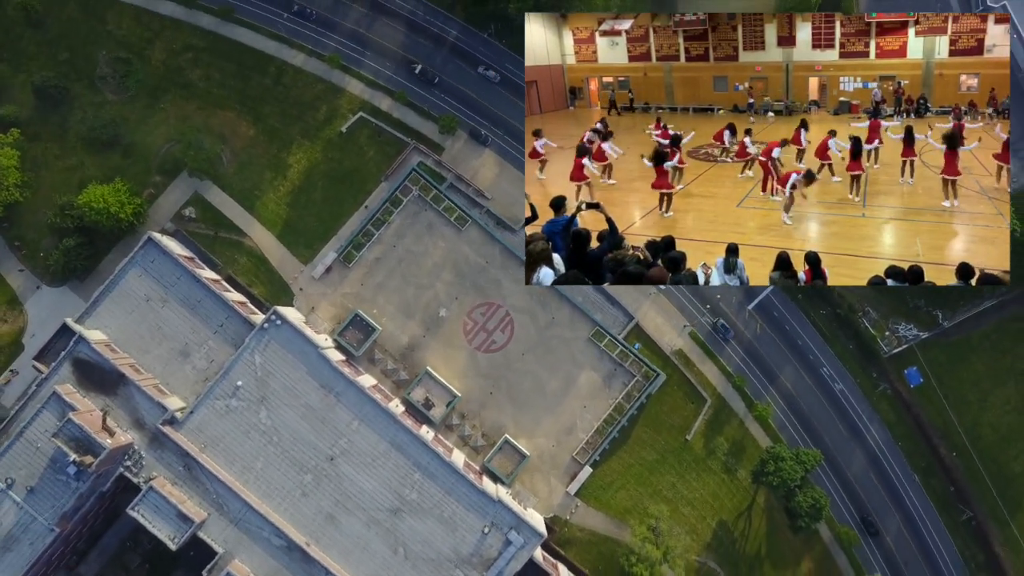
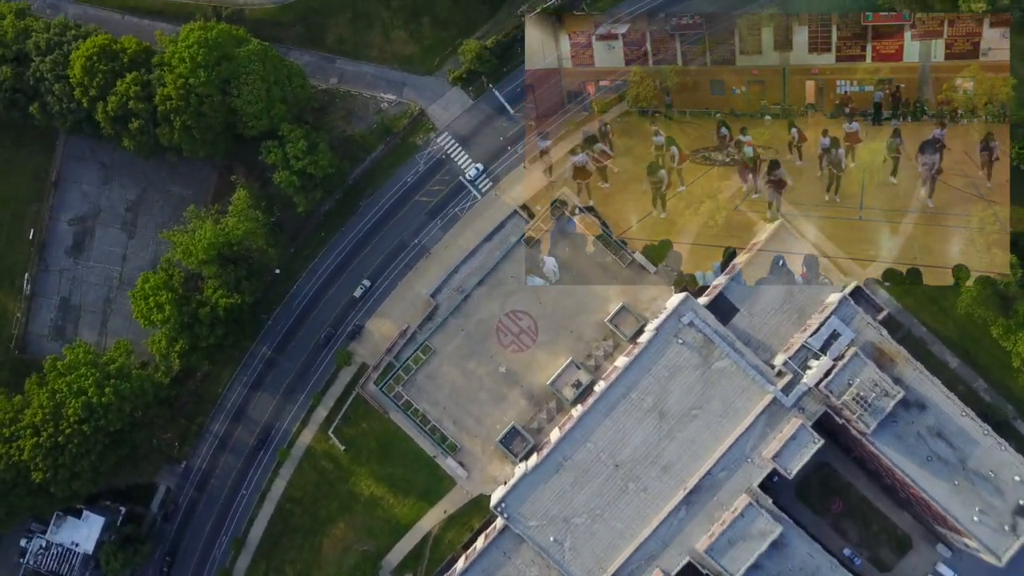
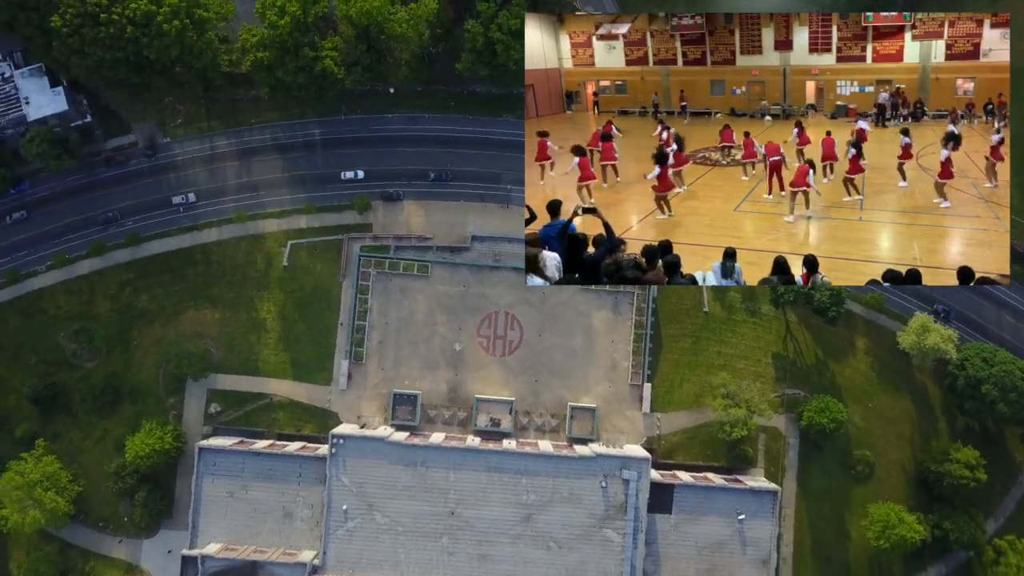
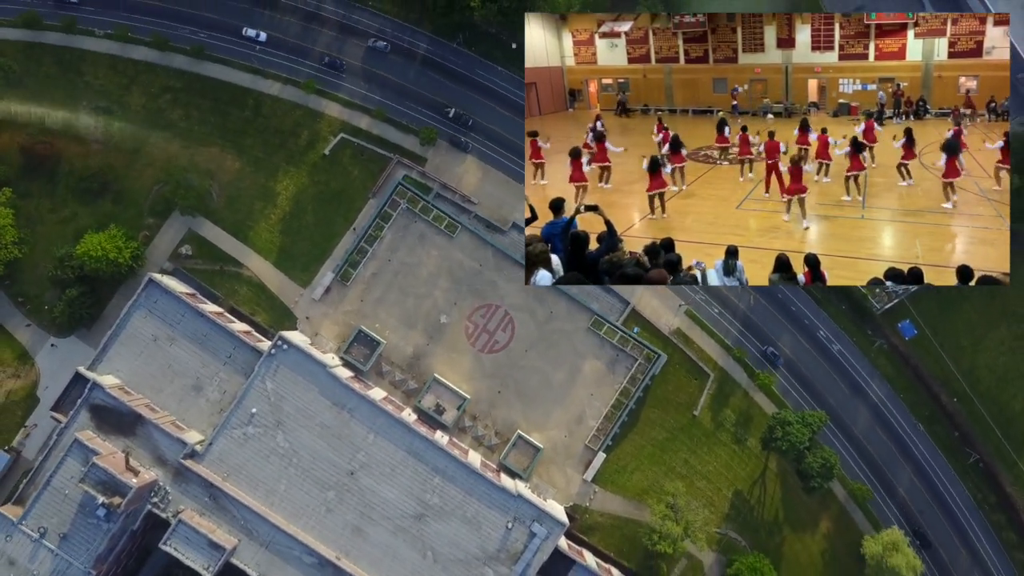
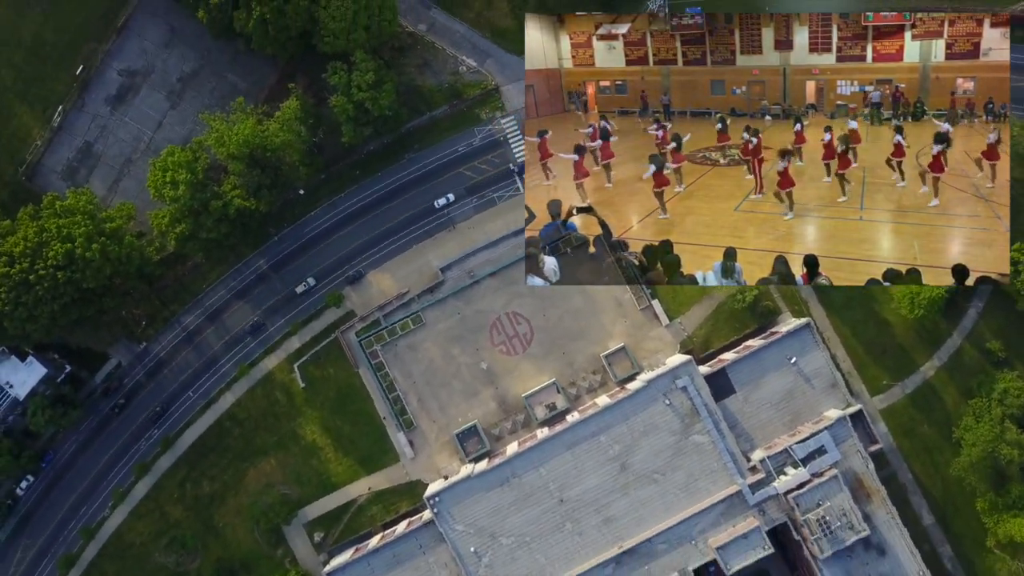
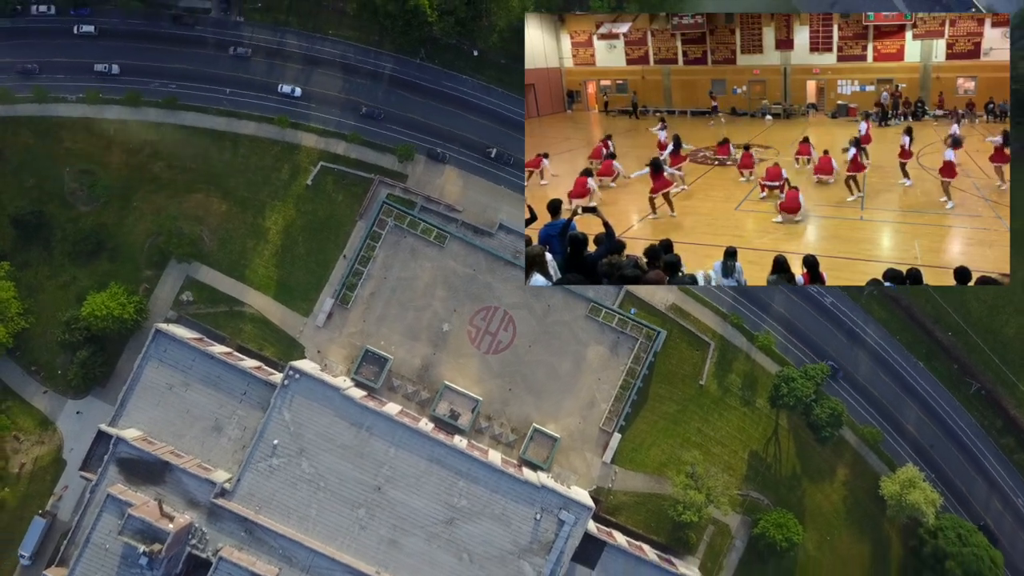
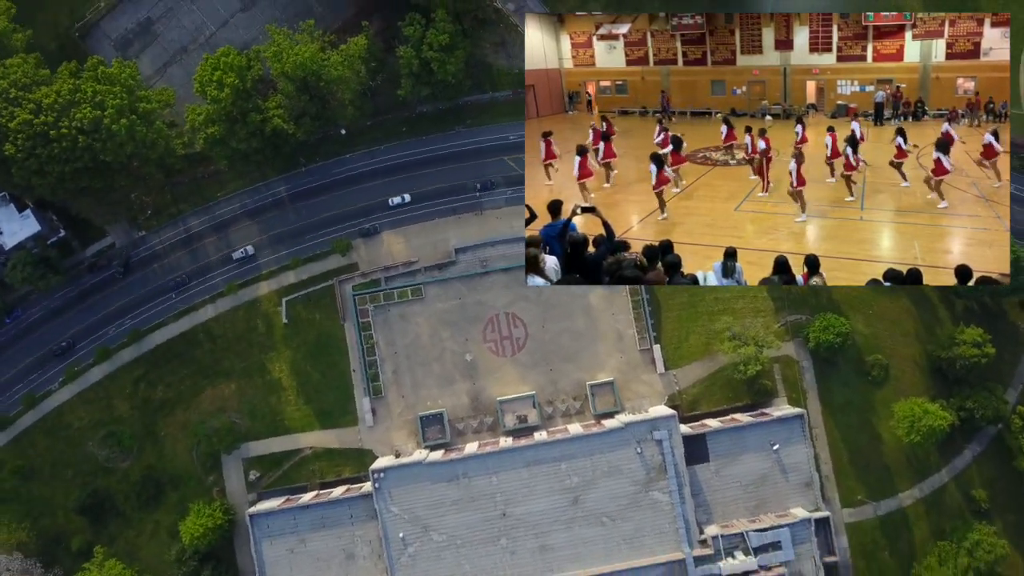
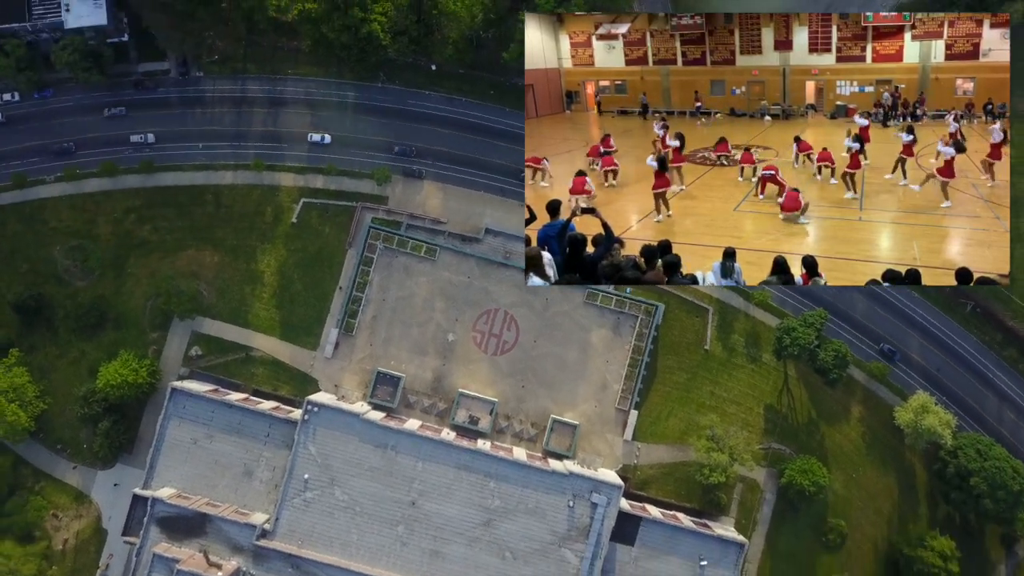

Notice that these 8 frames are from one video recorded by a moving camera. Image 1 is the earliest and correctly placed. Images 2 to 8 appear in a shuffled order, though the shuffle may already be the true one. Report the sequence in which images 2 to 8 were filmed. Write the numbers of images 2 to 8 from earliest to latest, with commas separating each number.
4, 6, 8, 3, 7, 5, 2
